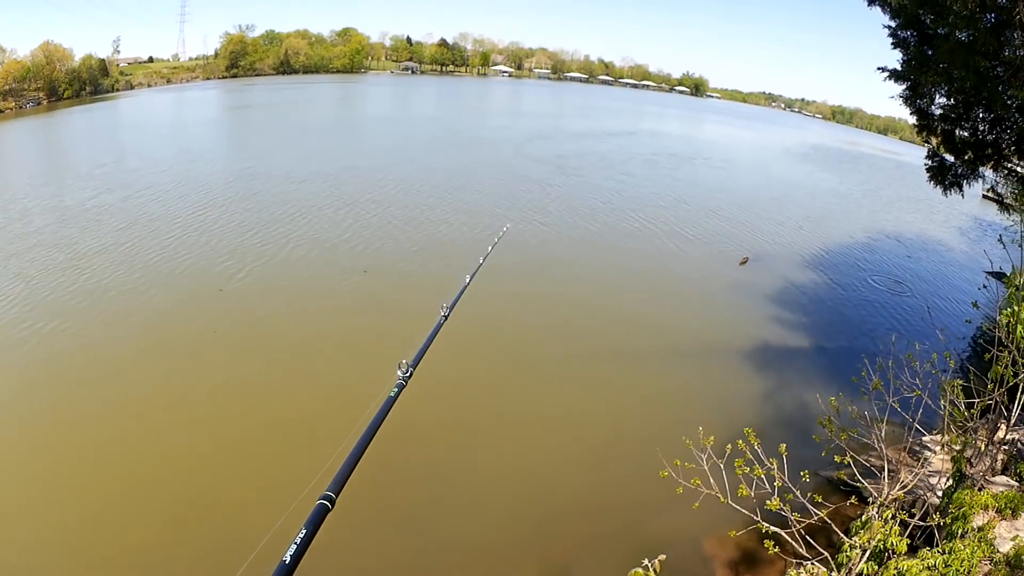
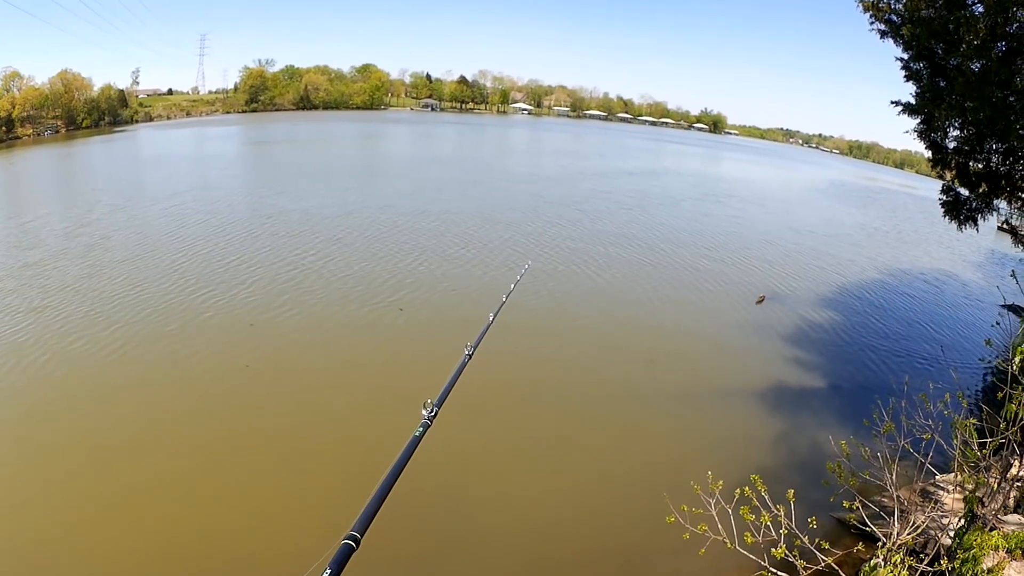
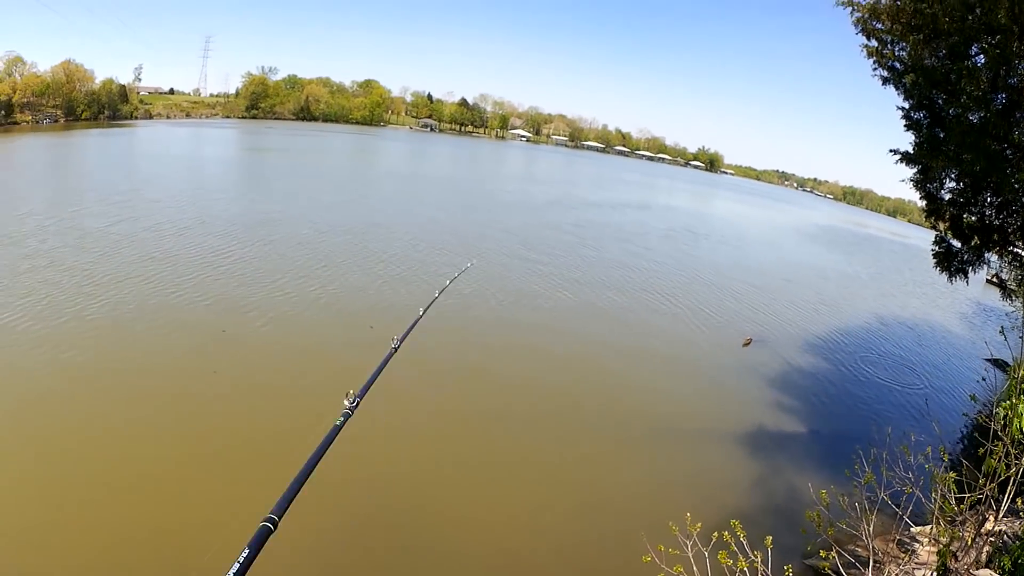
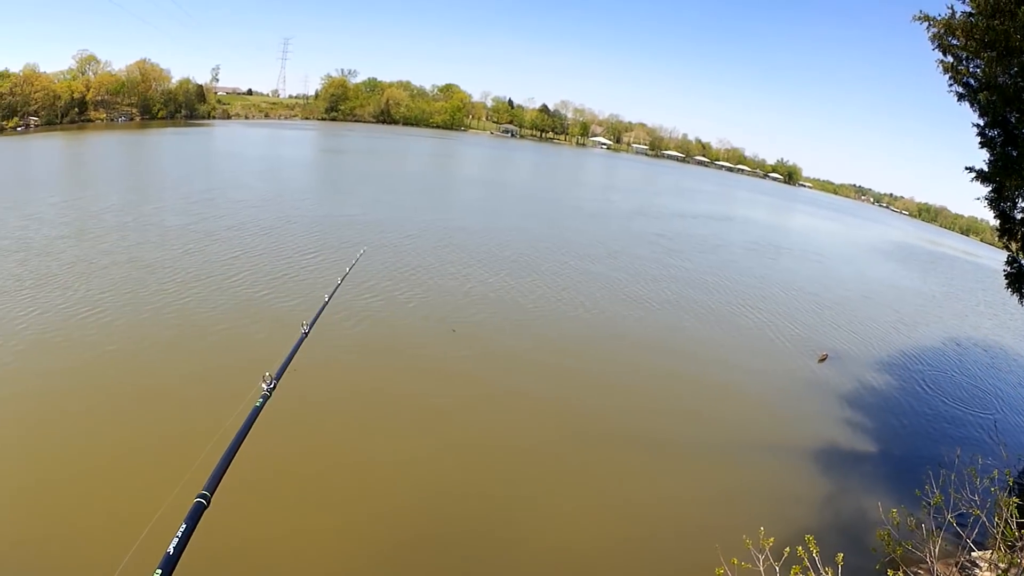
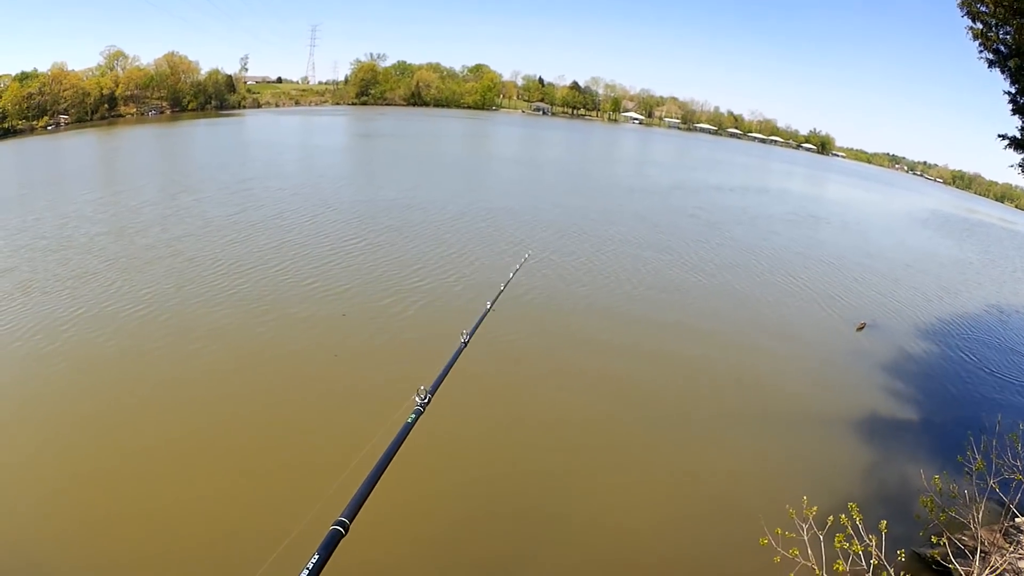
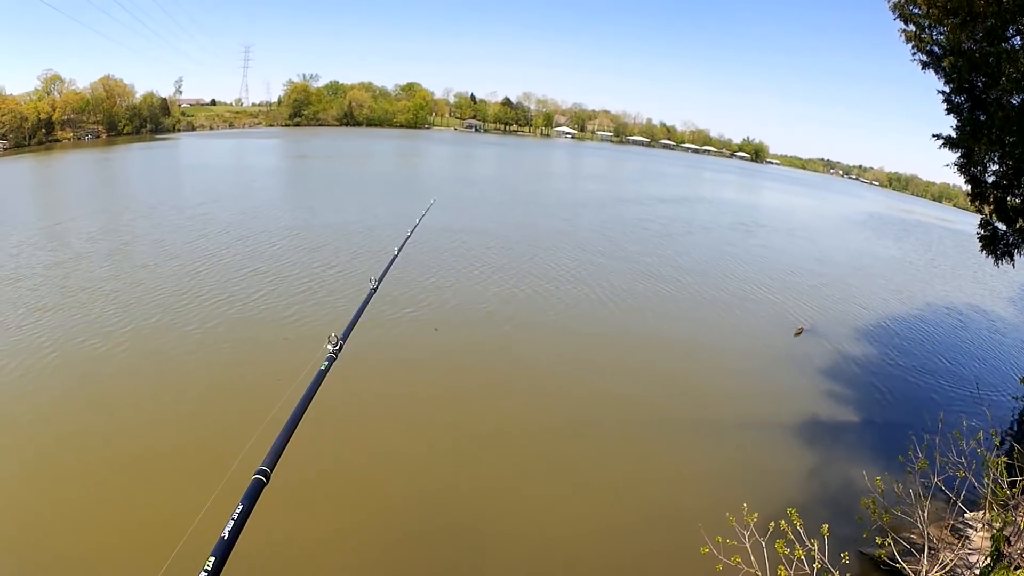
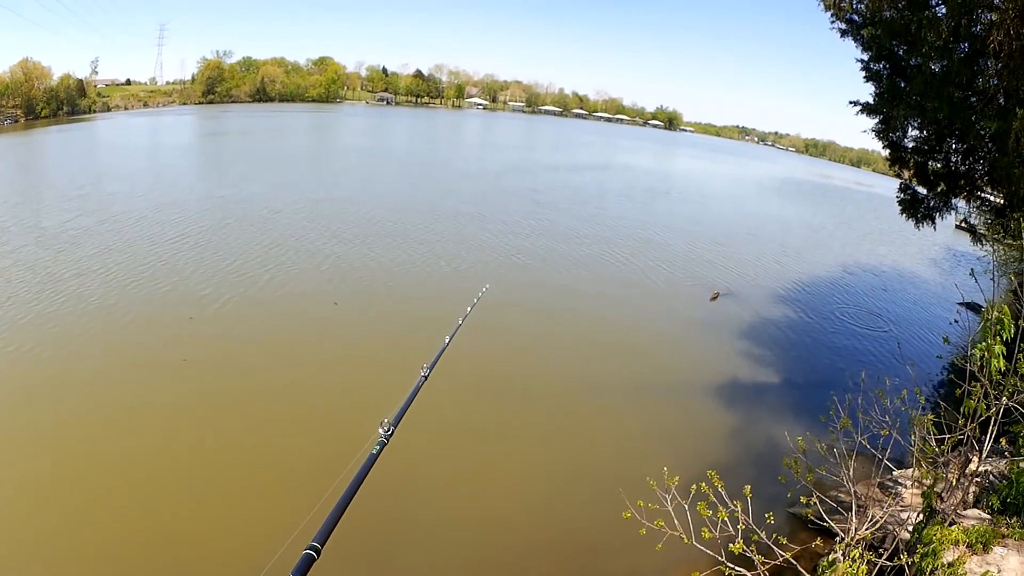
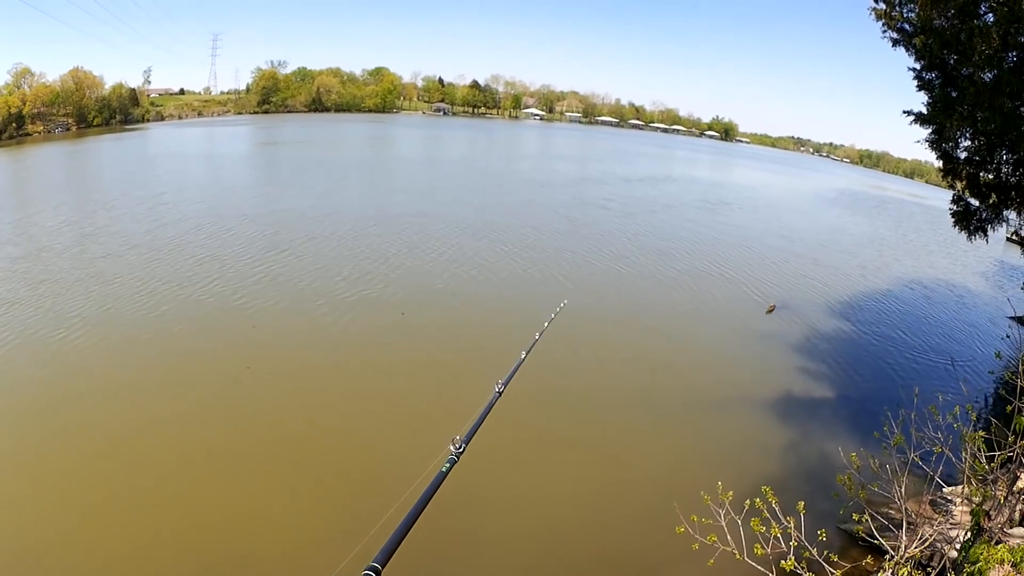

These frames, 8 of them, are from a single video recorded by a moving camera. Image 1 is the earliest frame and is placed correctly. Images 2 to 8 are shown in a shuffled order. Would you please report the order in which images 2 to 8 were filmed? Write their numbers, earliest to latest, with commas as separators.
7, 3, 4, 5, 8, 6, 2
